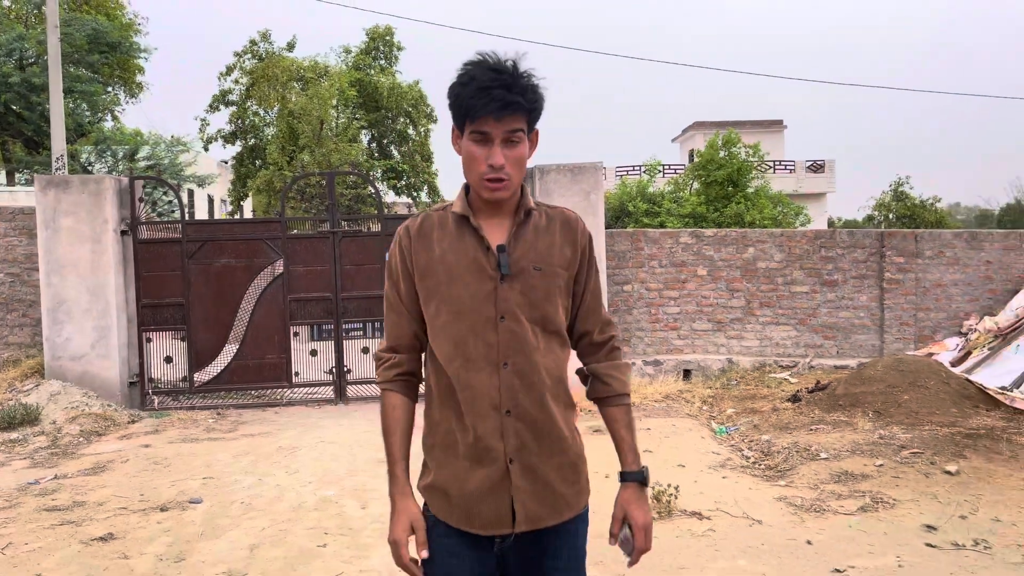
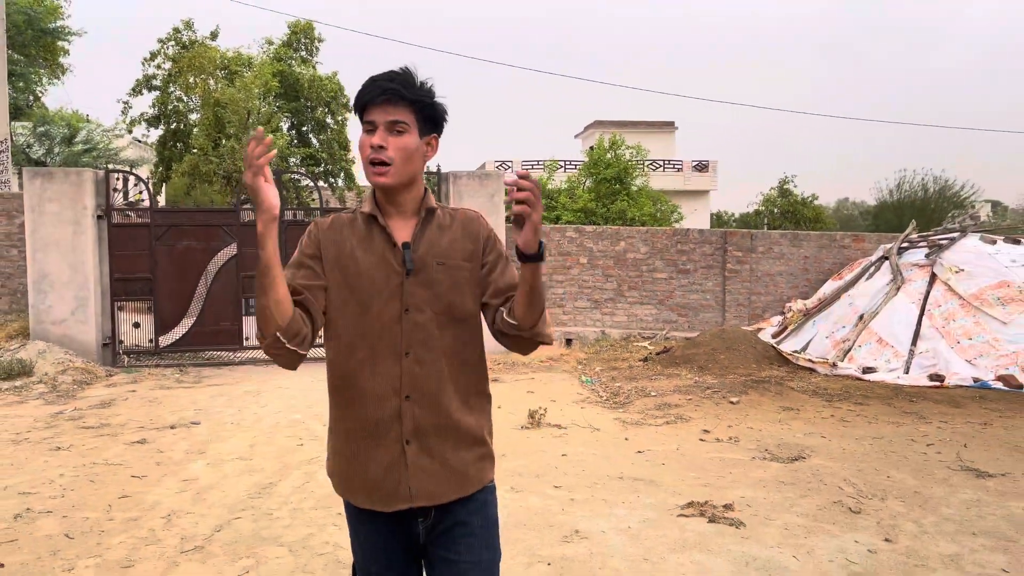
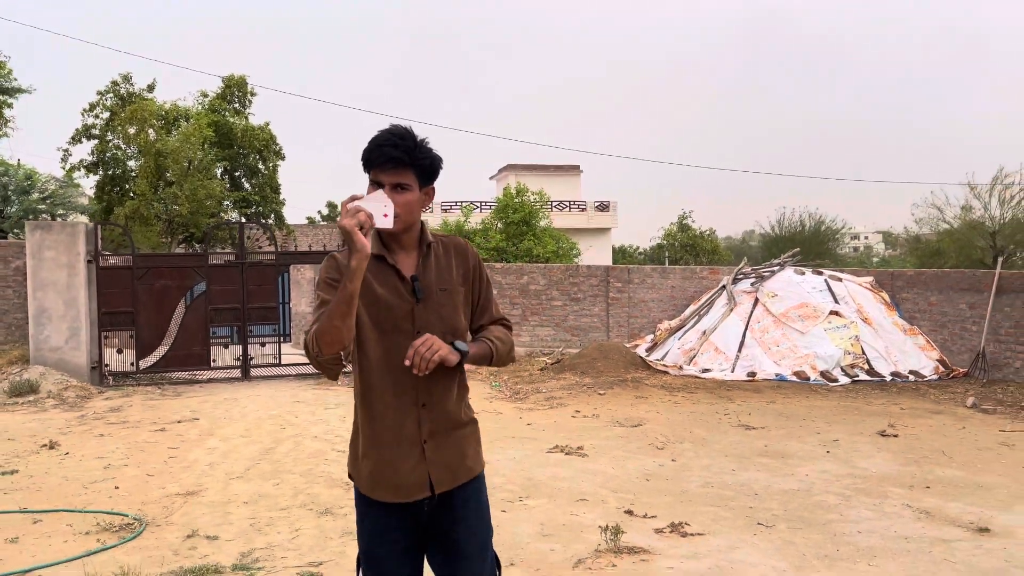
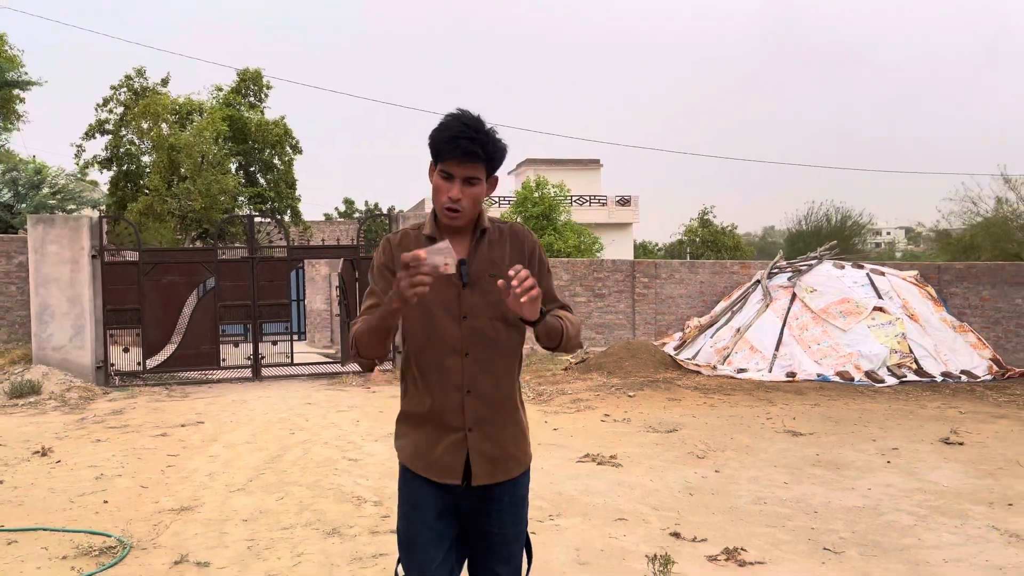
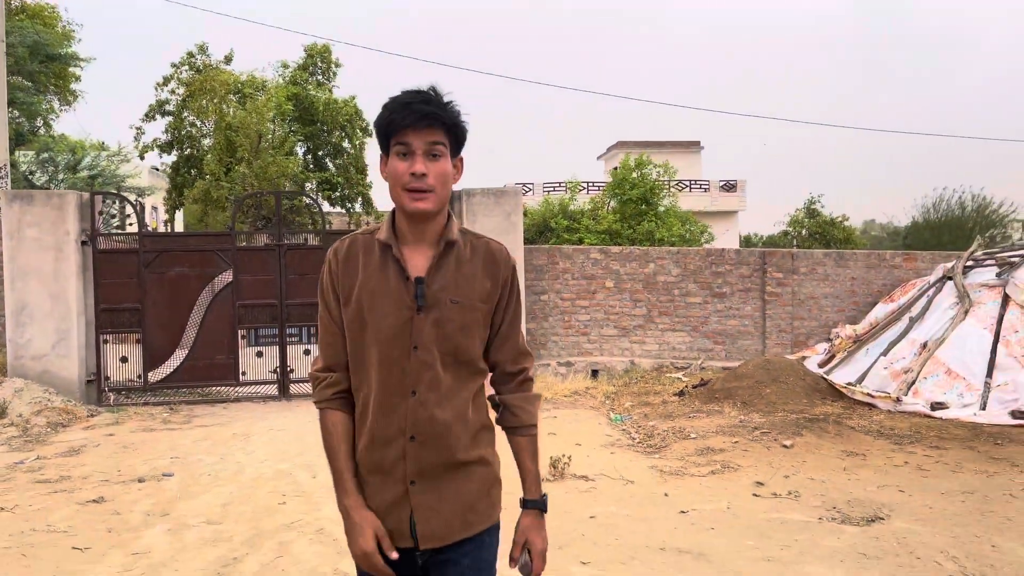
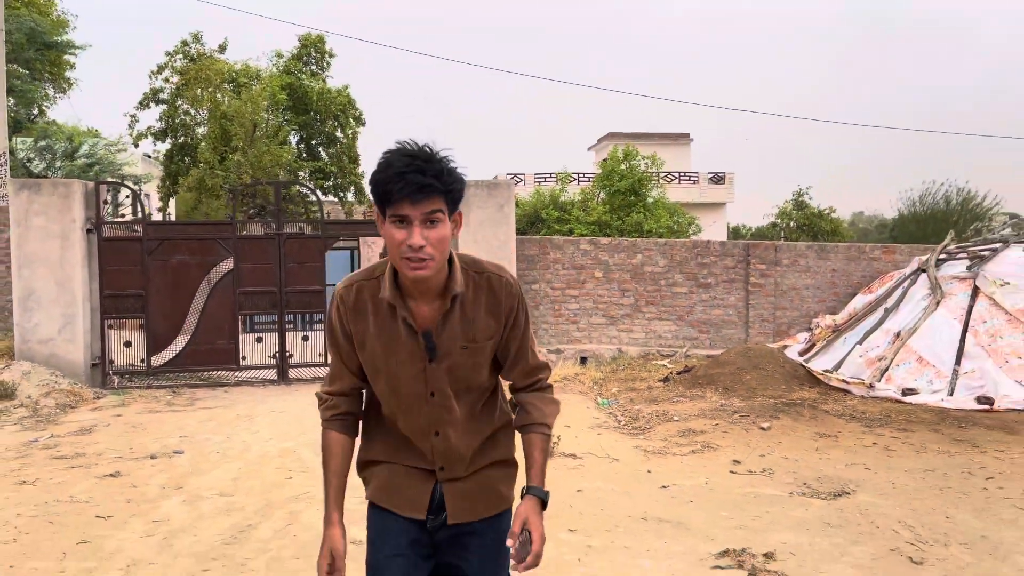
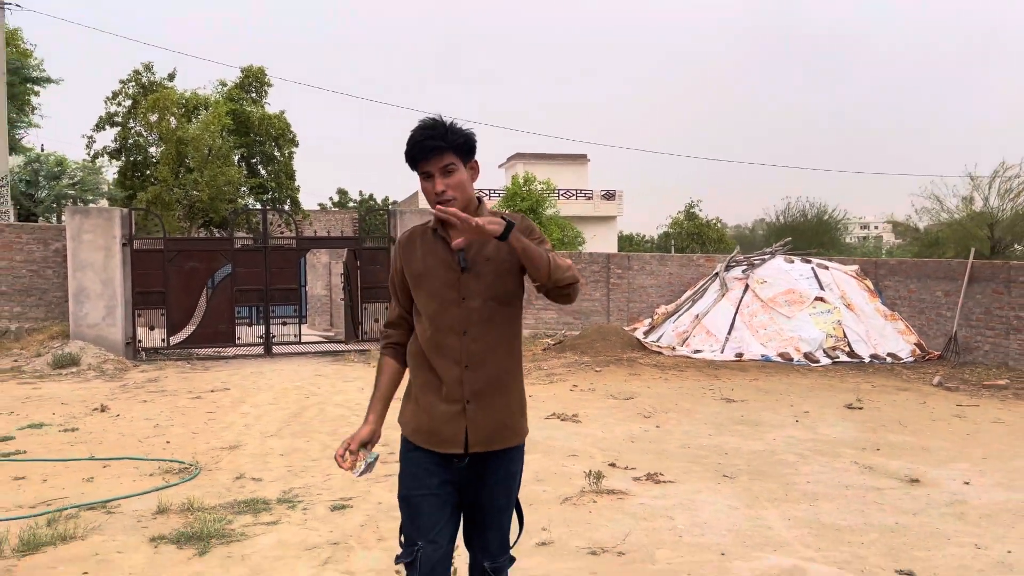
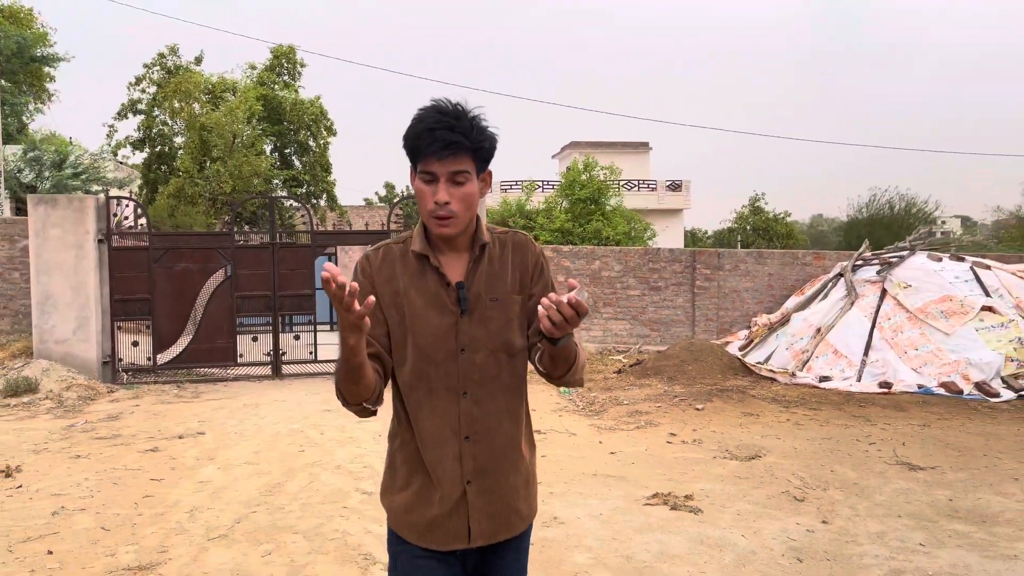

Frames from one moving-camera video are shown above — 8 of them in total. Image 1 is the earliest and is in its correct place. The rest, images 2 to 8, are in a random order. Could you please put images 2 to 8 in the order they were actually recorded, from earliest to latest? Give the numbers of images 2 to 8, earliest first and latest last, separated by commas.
5, 6, 2, 8, 4, 3, 7
